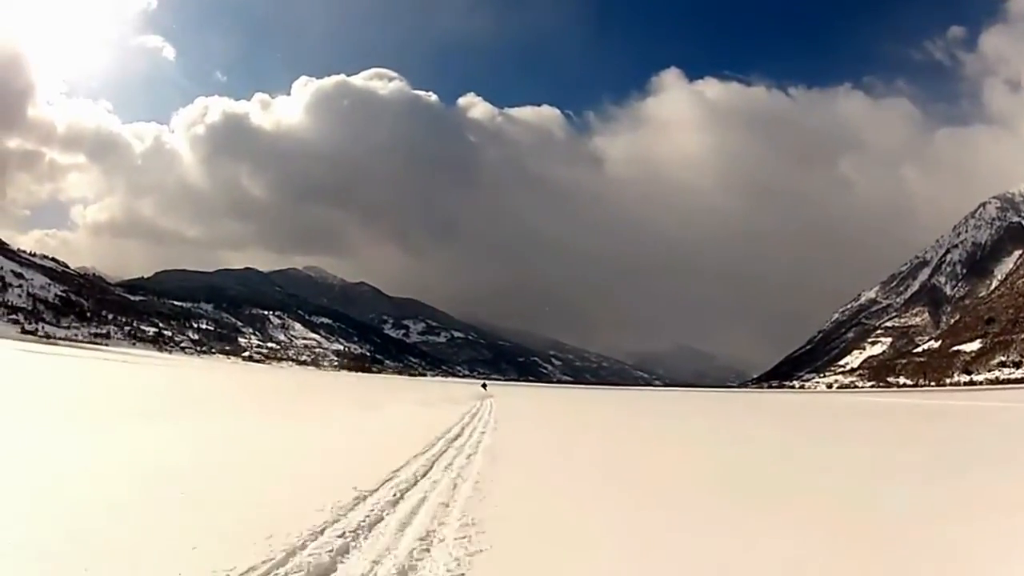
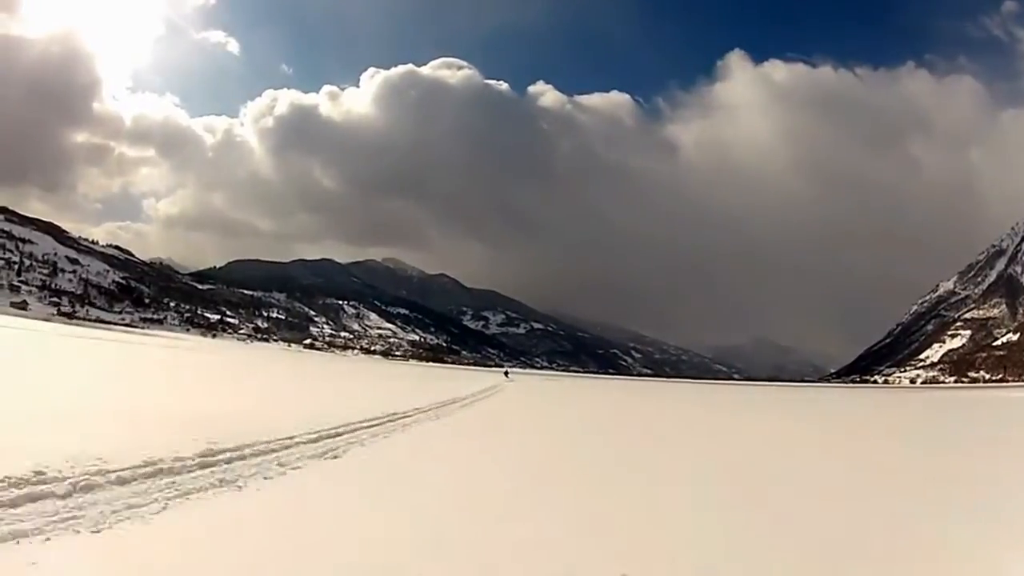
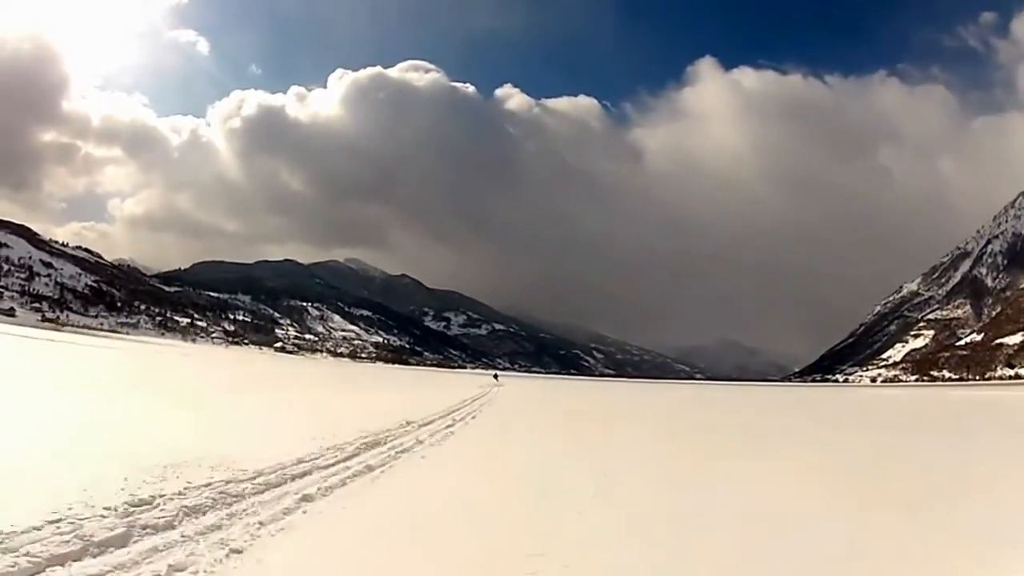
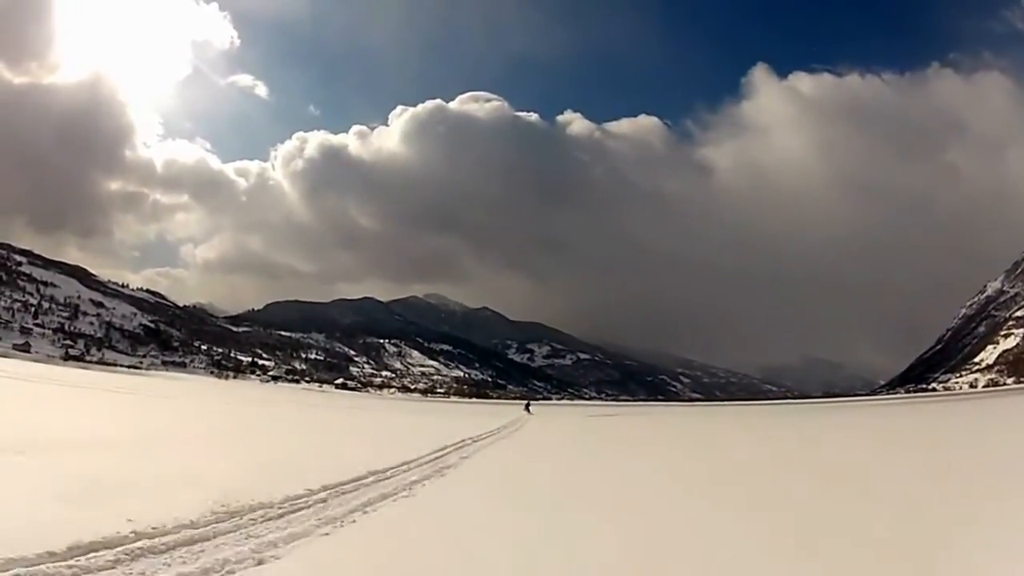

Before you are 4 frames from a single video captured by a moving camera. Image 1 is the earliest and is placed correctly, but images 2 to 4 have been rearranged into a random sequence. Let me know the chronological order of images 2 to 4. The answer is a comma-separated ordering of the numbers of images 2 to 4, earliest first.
3, 2, 4
